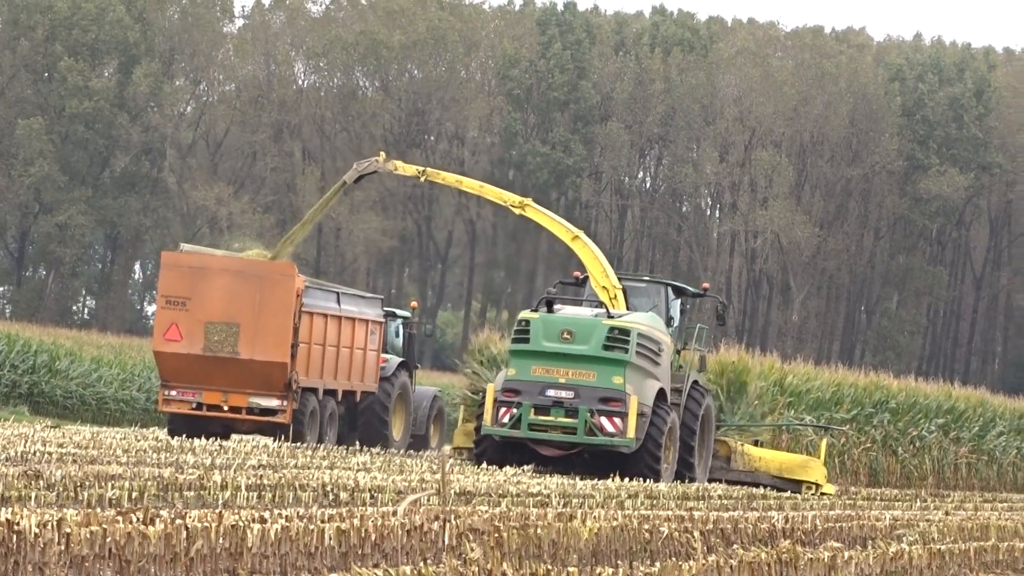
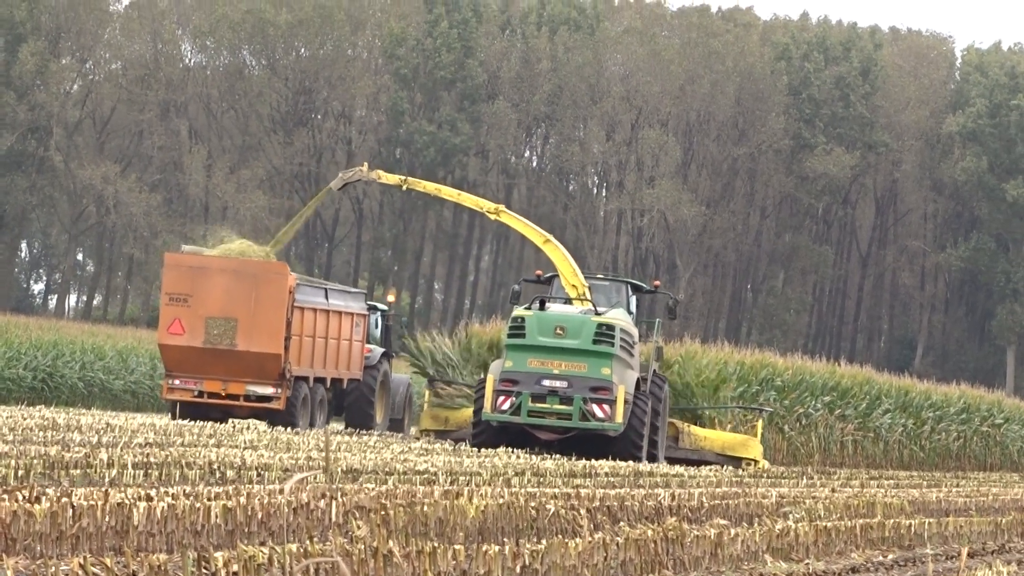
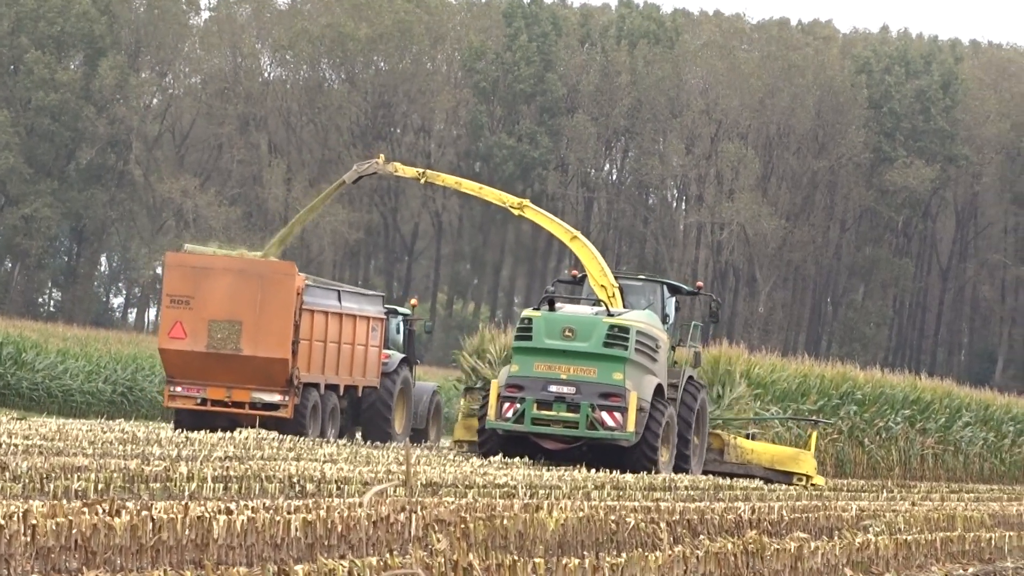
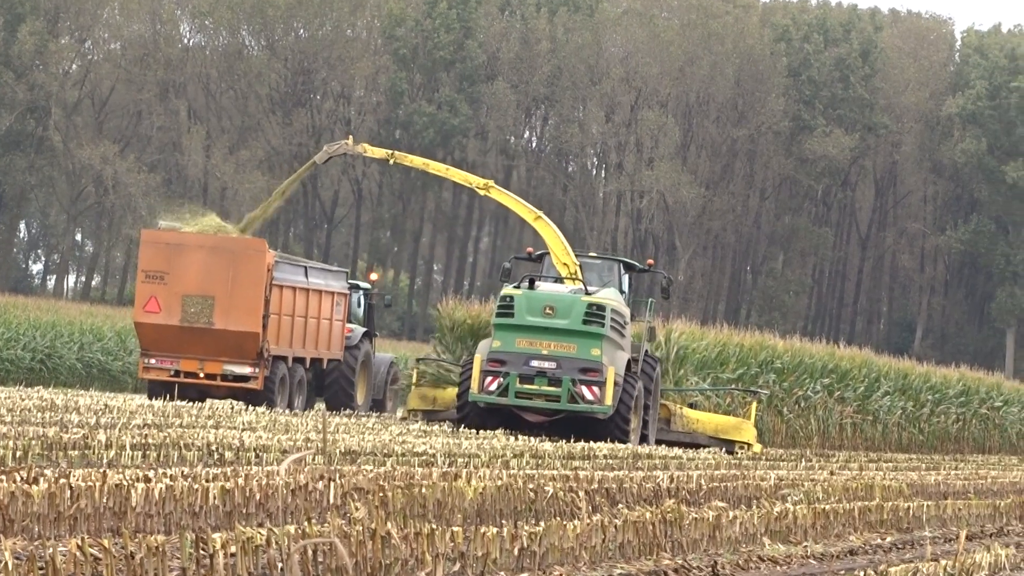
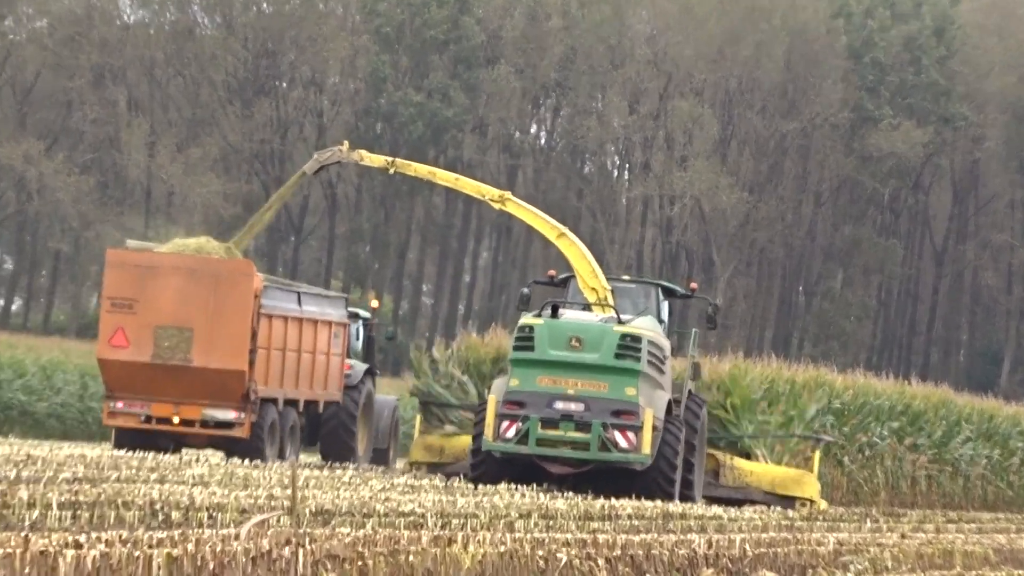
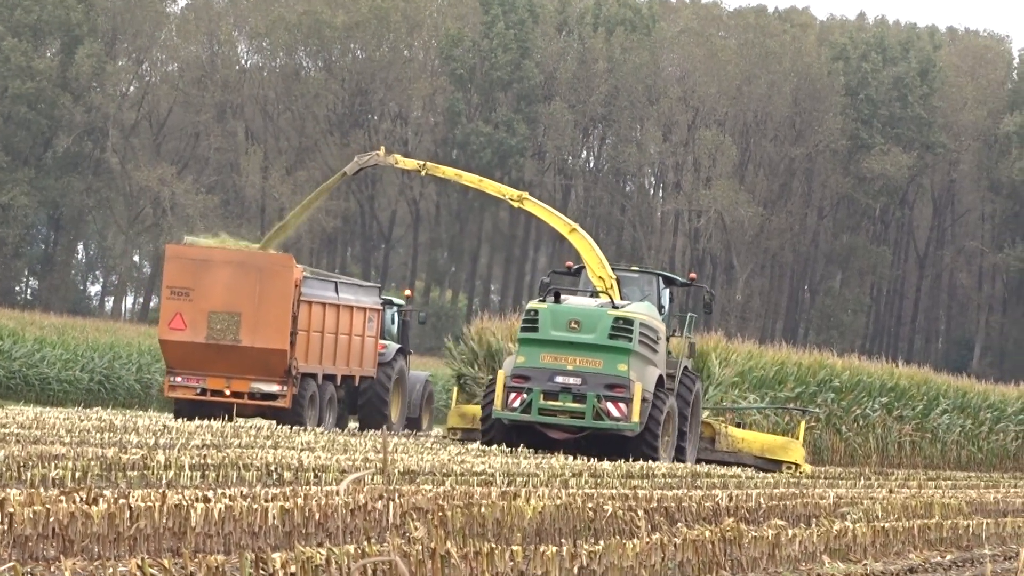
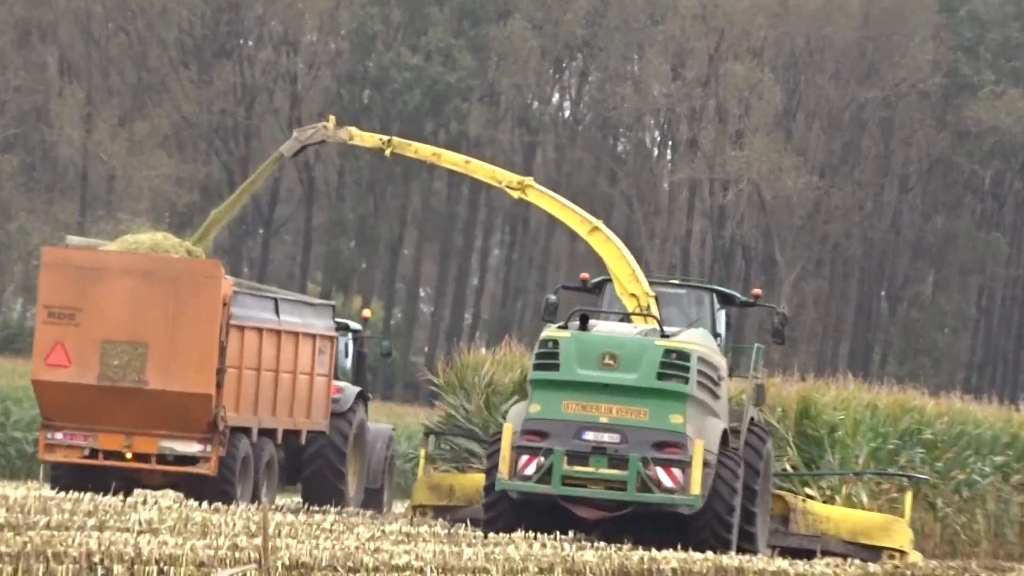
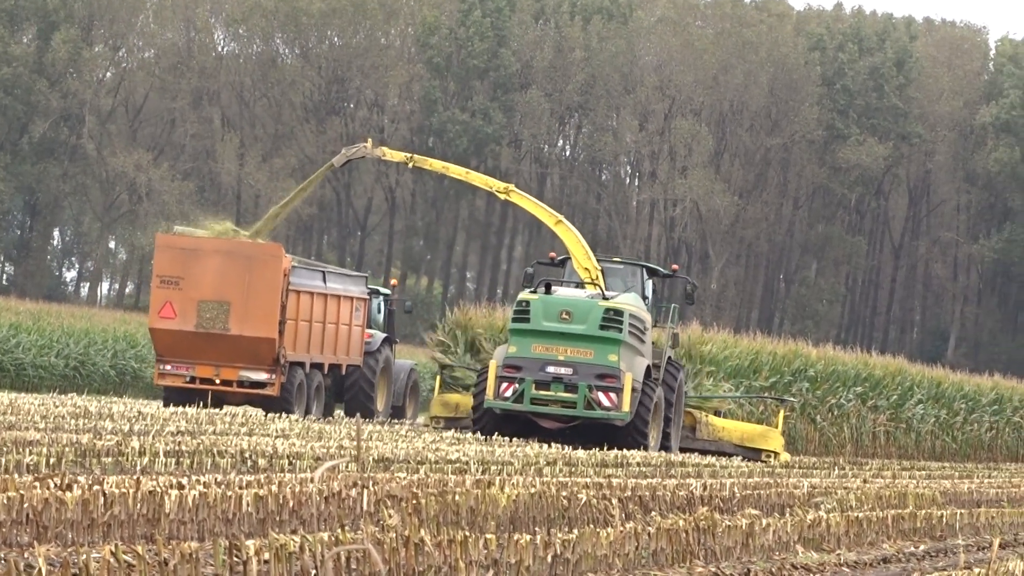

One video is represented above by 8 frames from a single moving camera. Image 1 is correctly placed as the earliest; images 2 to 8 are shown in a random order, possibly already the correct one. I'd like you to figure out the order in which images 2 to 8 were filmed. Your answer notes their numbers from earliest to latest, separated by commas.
3, 6, 8, 4, 2, 5, 7
